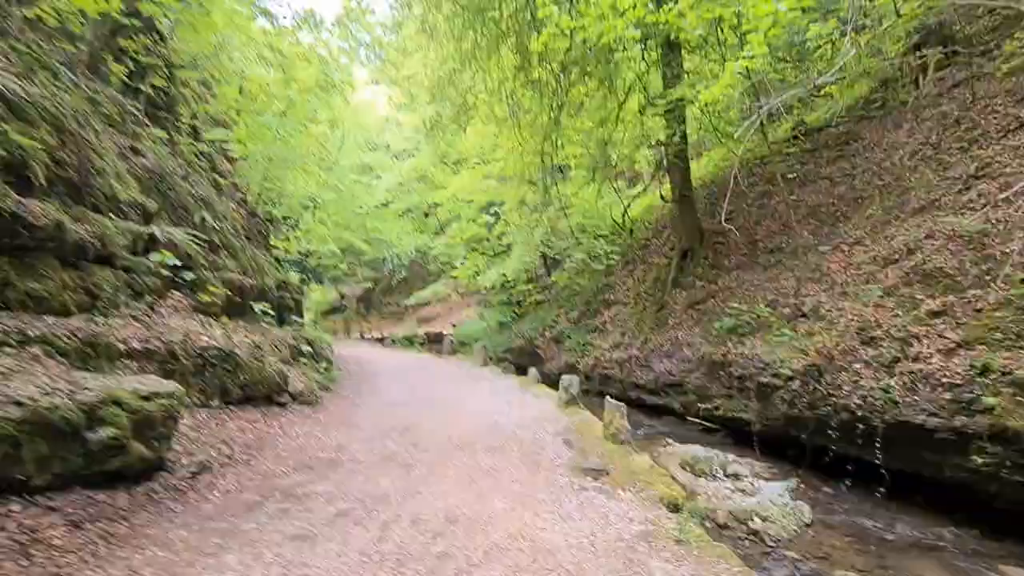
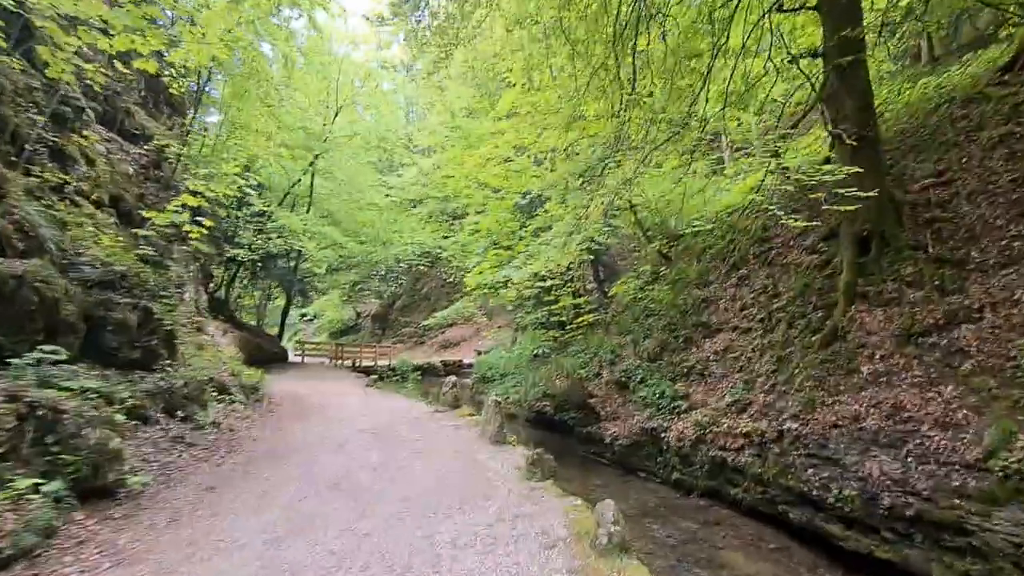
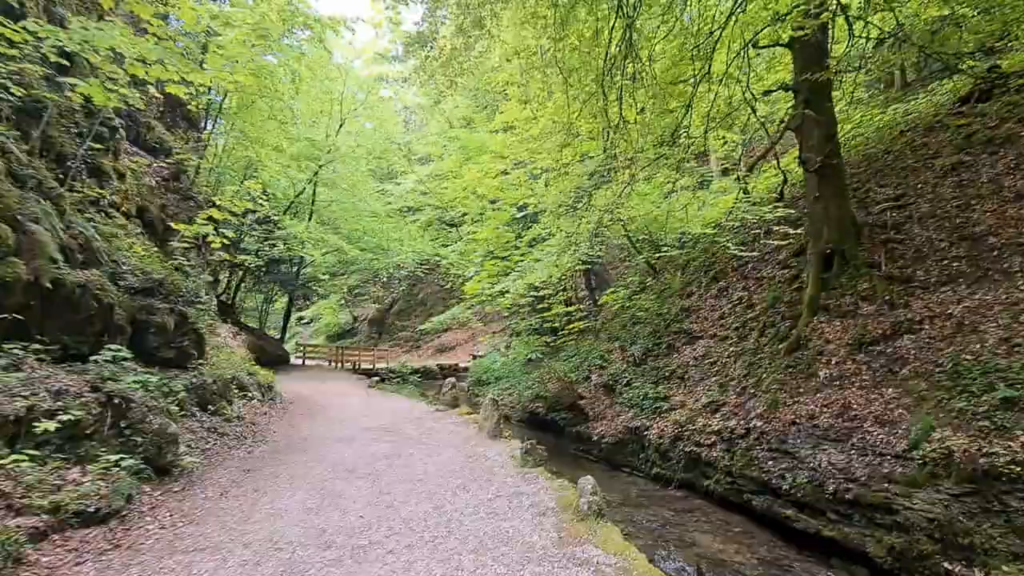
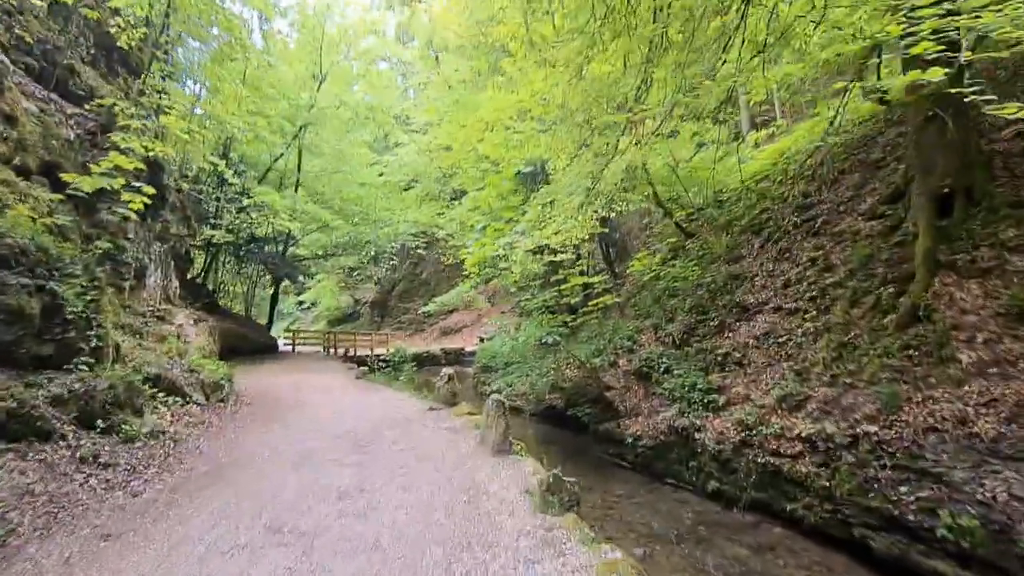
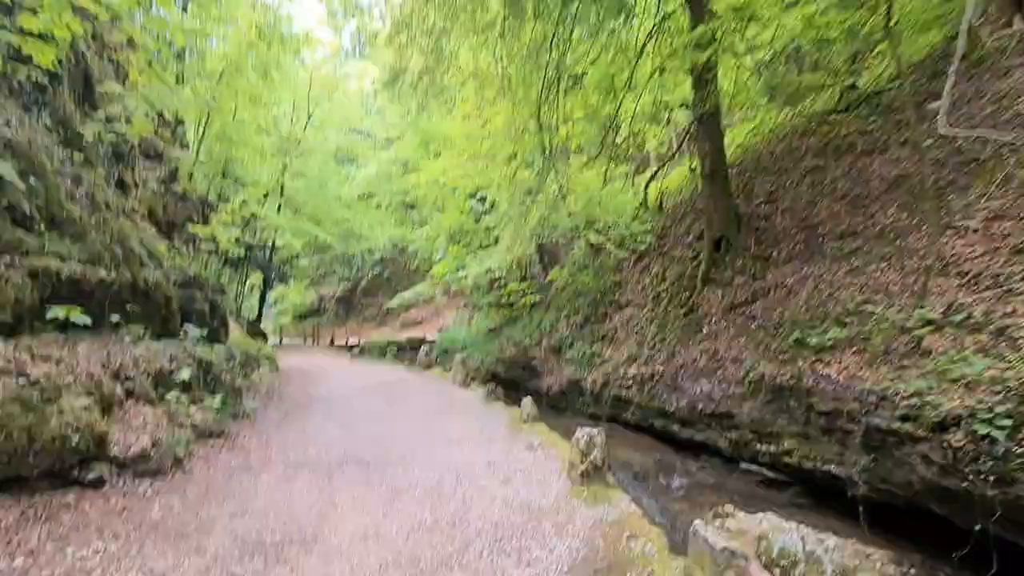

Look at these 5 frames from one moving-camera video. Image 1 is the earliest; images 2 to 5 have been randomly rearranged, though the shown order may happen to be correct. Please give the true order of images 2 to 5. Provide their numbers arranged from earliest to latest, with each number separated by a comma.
5, 3, 2, 4
